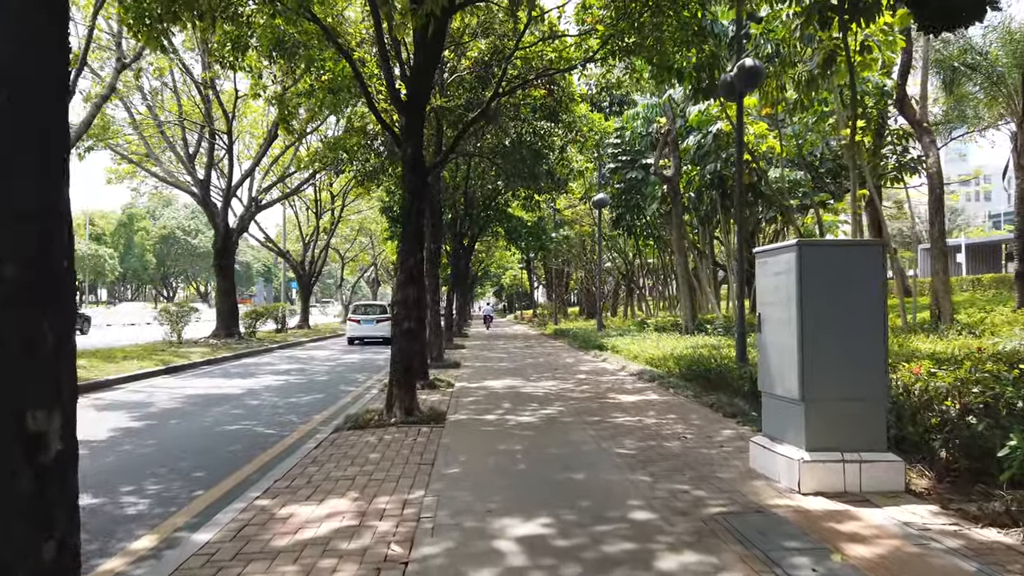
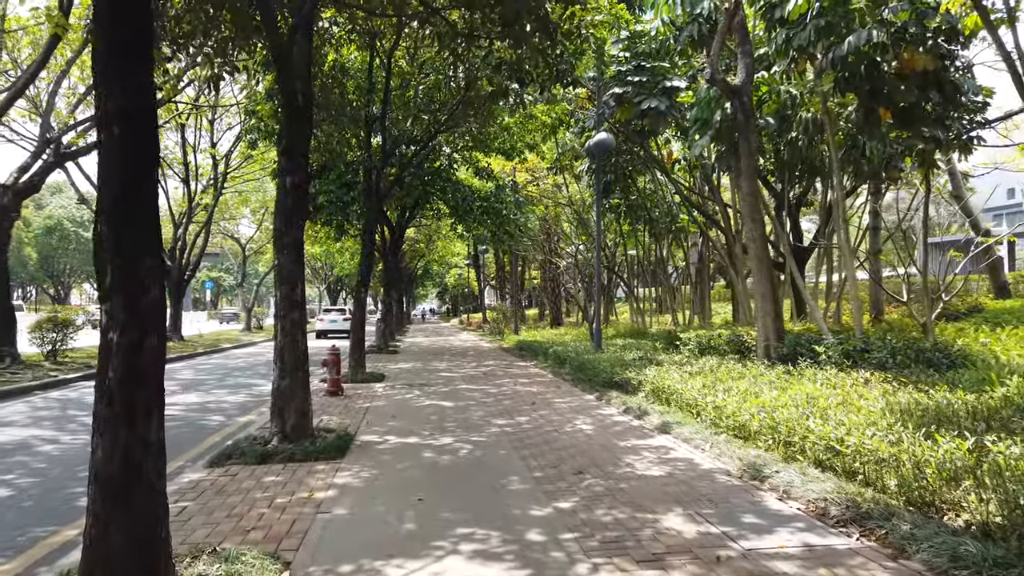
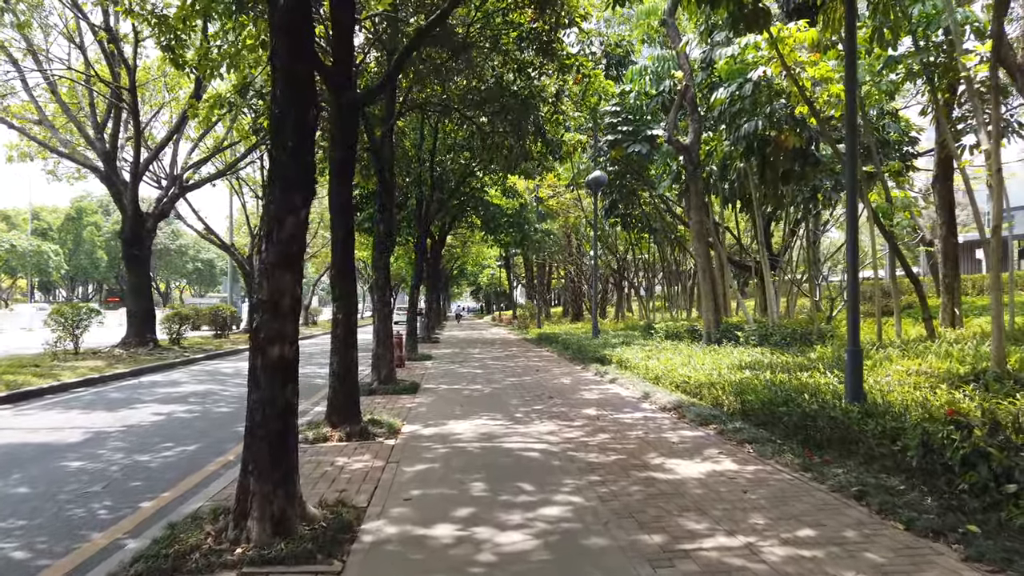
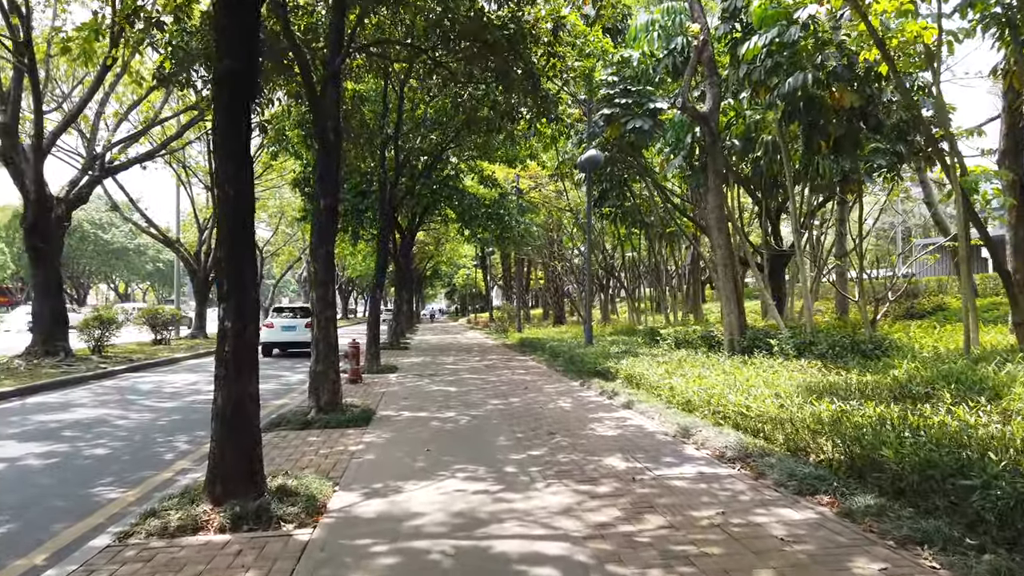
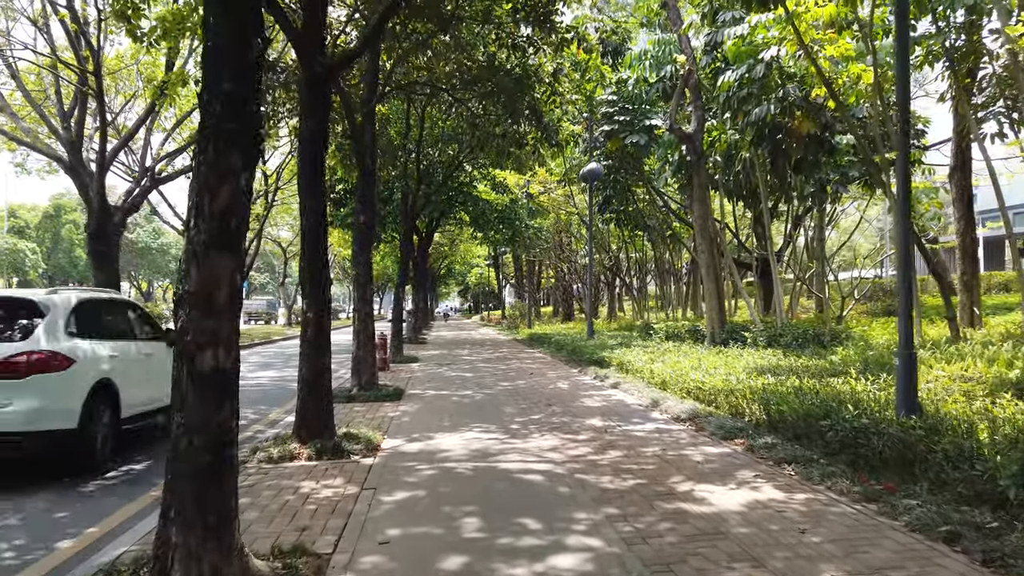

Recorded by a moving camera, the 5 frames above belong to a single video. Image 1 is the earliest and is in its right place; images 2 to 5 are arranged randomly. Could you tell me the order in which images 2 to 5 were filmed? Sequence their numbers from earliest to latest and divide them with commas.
3, 5, 4, 2
